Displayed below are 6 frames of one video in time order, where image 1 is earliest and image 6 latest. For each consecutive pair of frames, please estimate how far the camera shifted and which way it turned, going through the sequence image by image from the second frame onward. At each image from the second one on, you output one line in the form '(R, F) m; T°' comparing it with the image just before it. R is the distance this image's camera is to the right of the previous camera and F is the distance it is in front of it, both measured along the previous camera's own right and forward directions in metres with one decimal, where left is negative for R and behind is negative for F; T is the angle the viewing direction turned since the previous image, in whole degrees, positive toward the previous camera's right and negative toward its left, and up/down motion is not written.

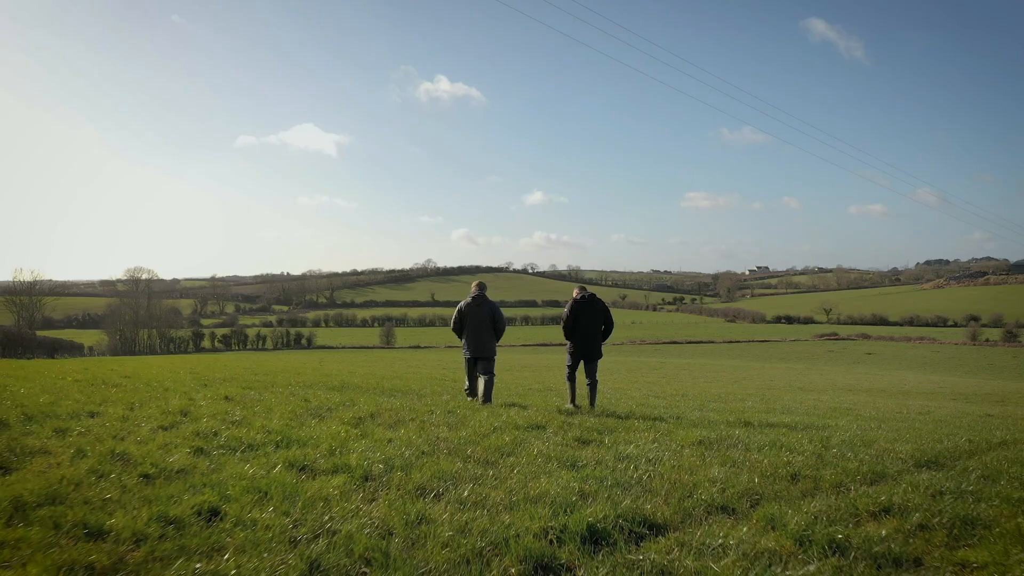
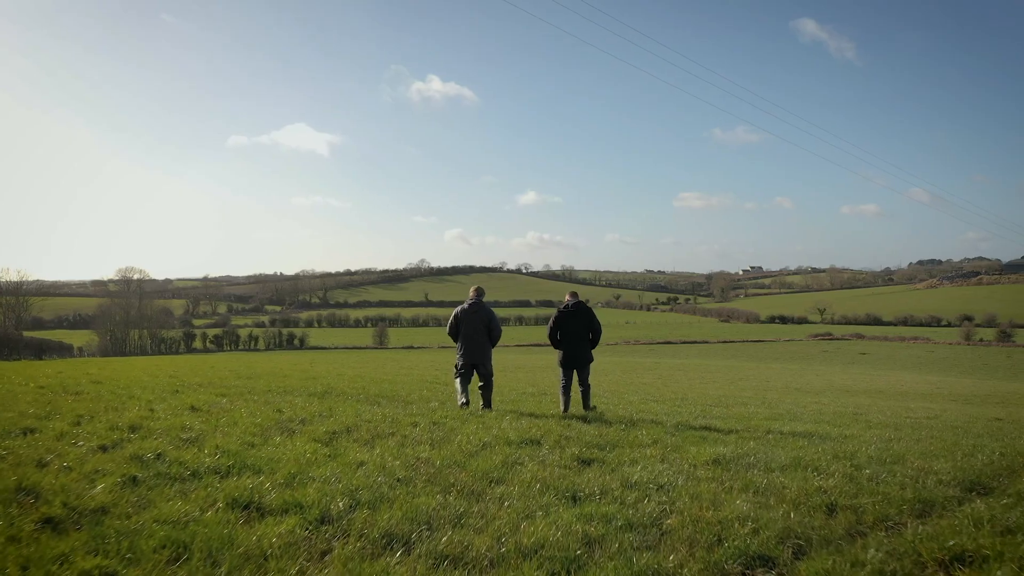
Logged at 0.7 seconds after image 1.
(0.0, +0.7) m; +1°
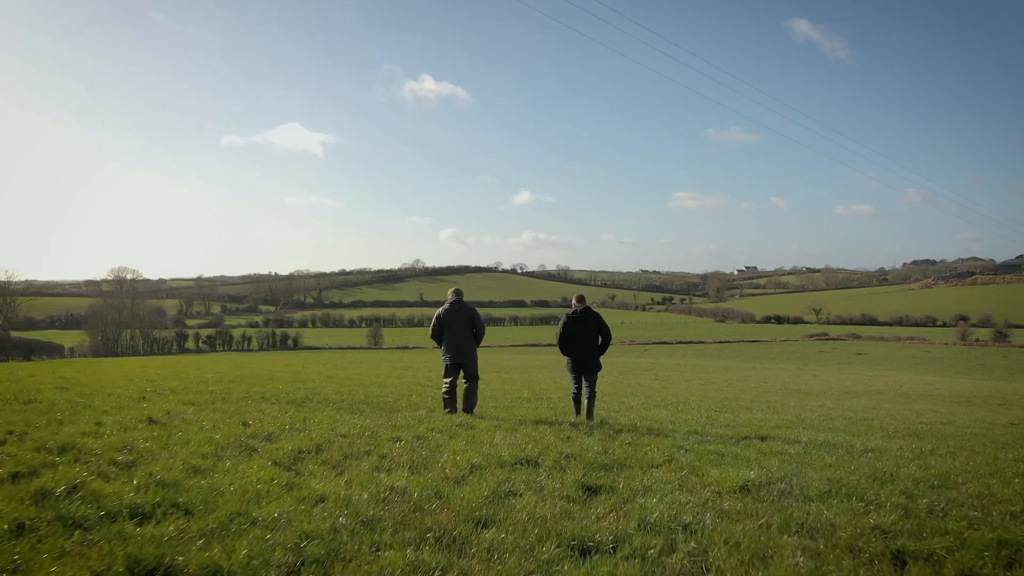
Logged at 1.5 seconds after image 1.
(0.0, +0.8) m; +1°
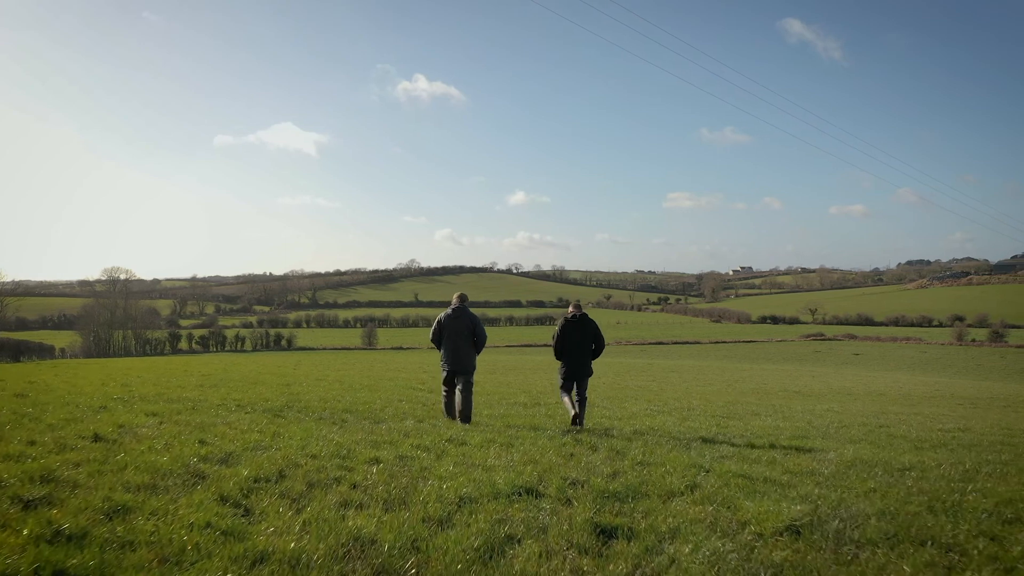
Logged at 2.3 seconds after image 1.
(0.0, +0.9) m; 0°
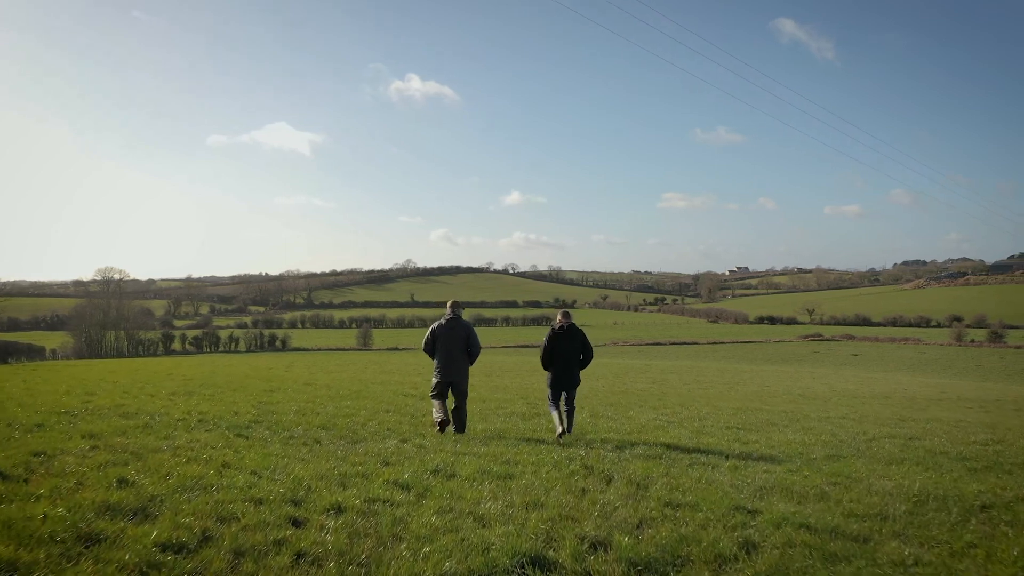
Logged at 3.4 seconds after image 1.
(0.0, +1.2) m; 0°
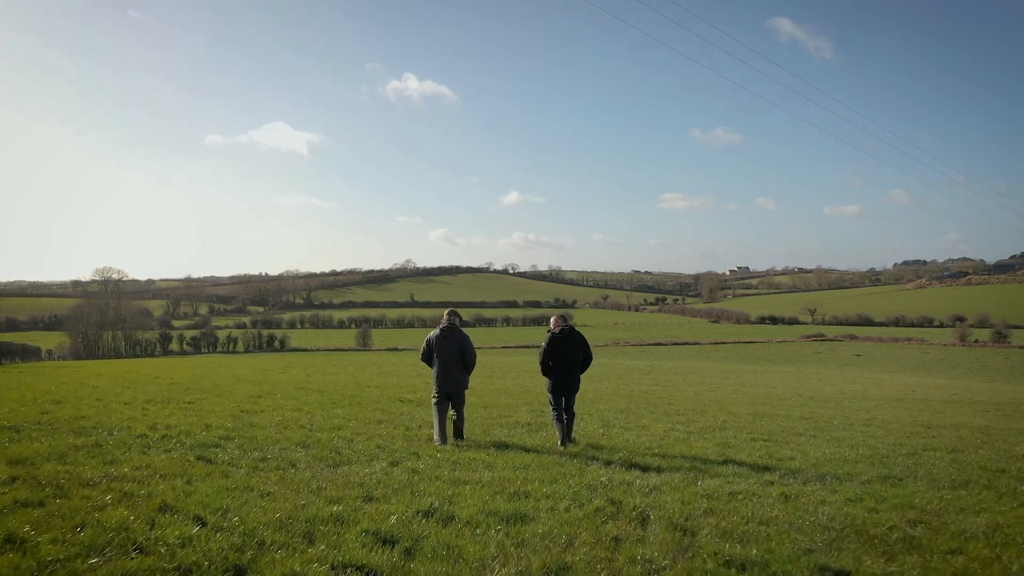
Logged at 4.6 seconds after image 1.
(-0.3, +0.9) m; 0°
